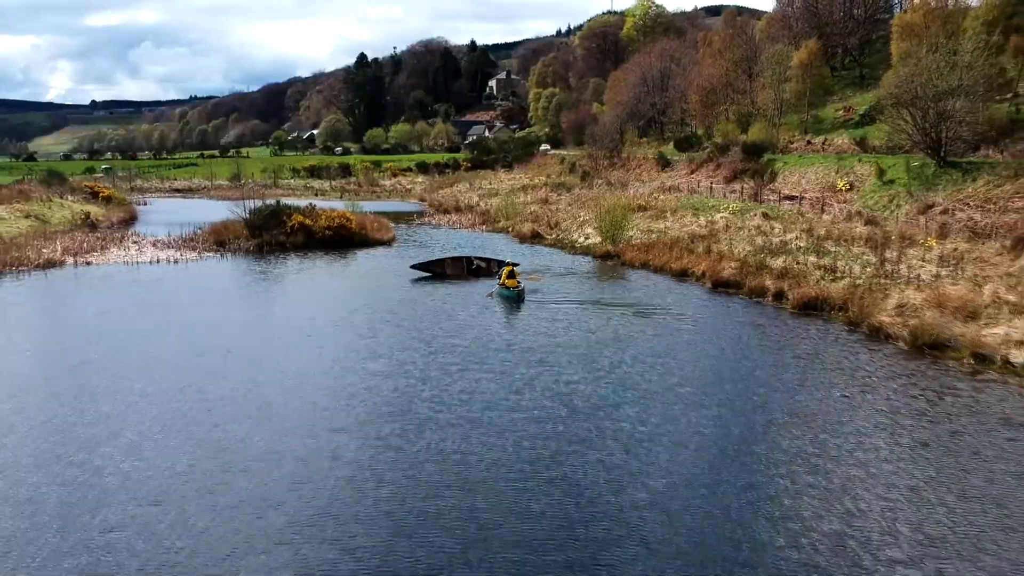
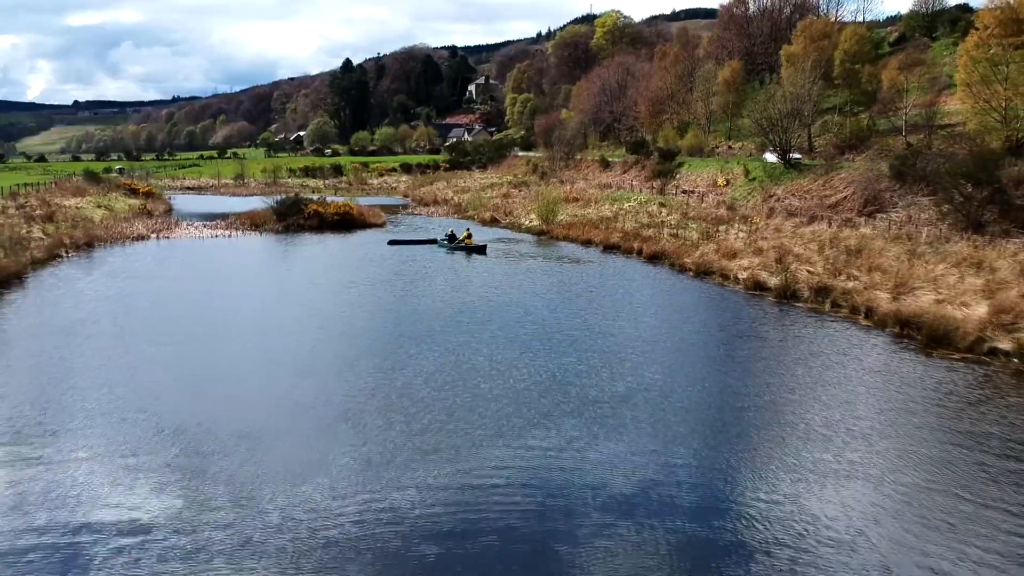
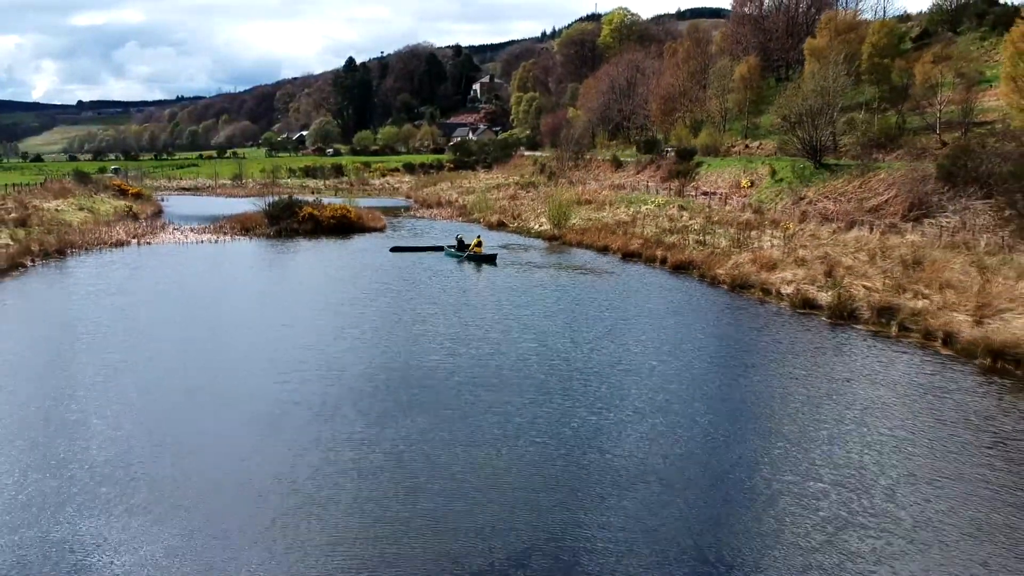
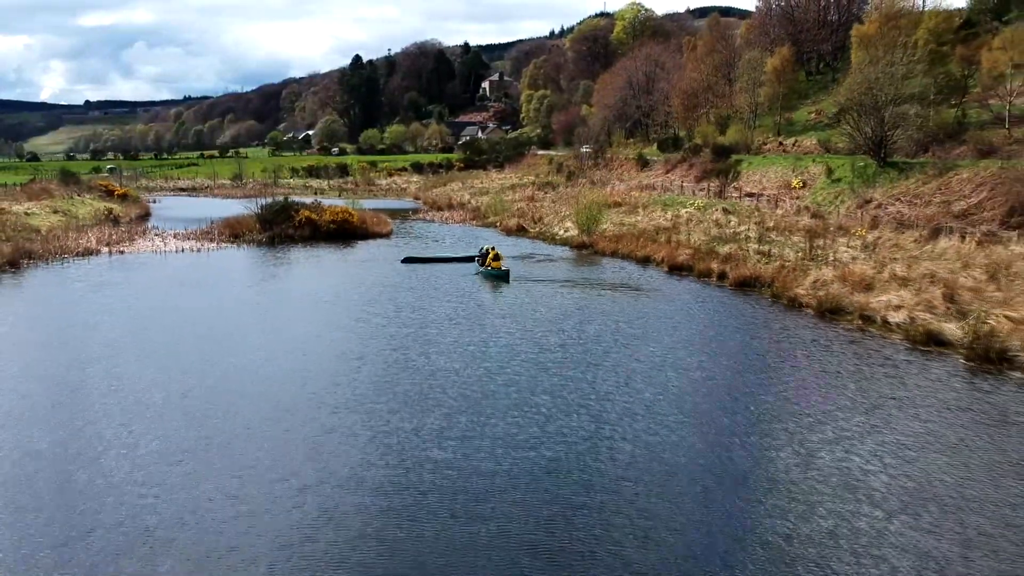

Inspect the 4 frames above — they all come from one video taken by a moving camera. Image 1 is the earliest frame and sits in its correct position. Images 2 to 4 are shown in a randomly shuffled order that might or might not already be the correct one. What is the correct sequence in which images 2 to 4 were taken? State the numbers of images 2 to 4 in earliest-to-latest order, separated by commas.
4, 3, 2
